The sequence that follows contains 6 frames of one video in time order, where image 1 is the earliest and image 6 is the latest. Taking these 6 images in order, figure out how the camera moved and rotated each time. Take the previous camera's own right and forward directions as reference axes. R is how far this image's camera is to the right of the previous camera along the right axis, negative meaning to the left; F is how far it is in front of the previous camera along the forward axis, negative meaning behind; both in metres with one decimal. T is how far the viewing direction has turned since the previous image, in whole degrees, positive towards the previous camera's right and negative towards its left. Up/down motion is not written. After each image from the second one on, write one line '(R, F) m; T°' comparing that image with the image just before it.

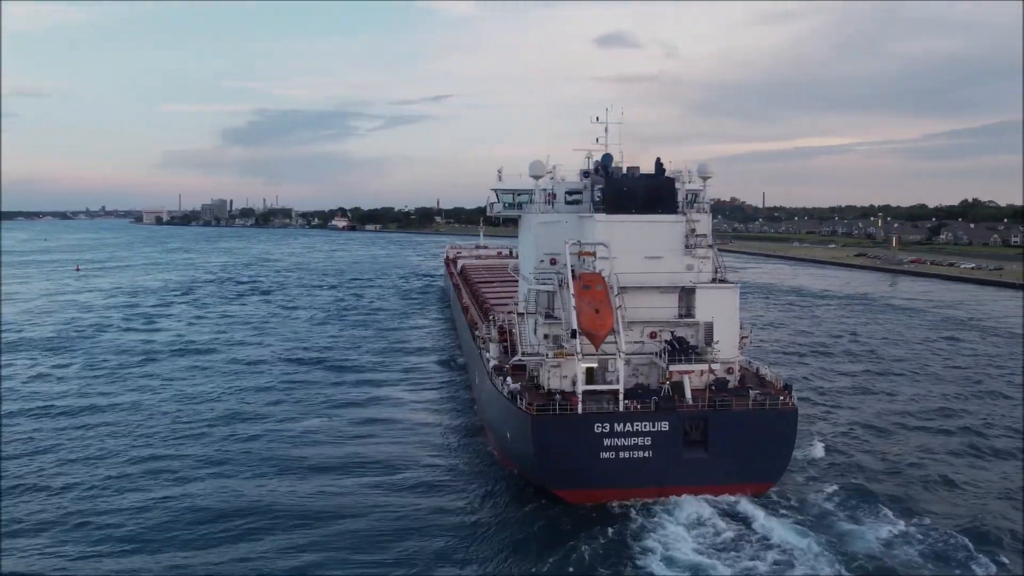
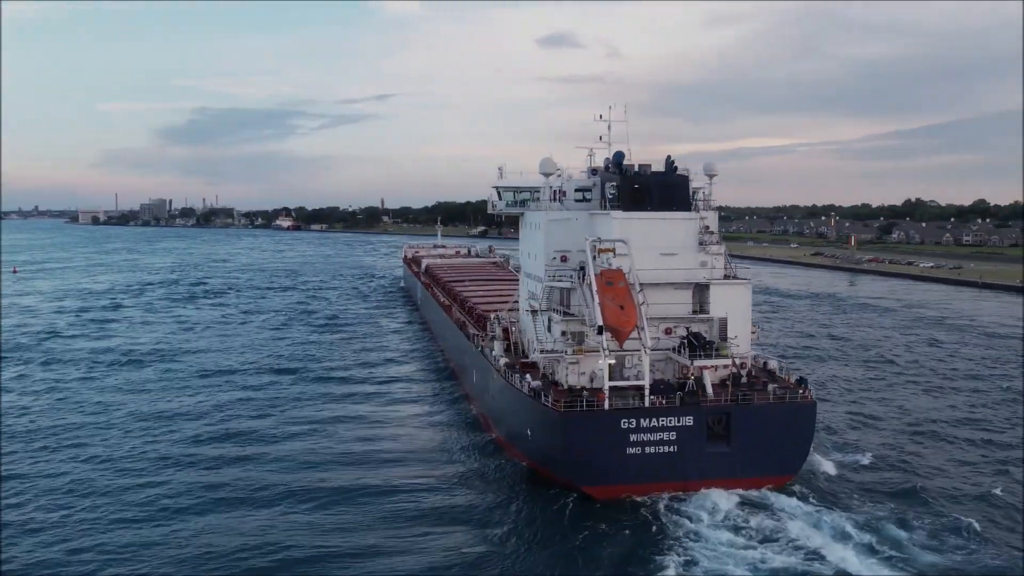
(-1.2, 0.0) m; +4°
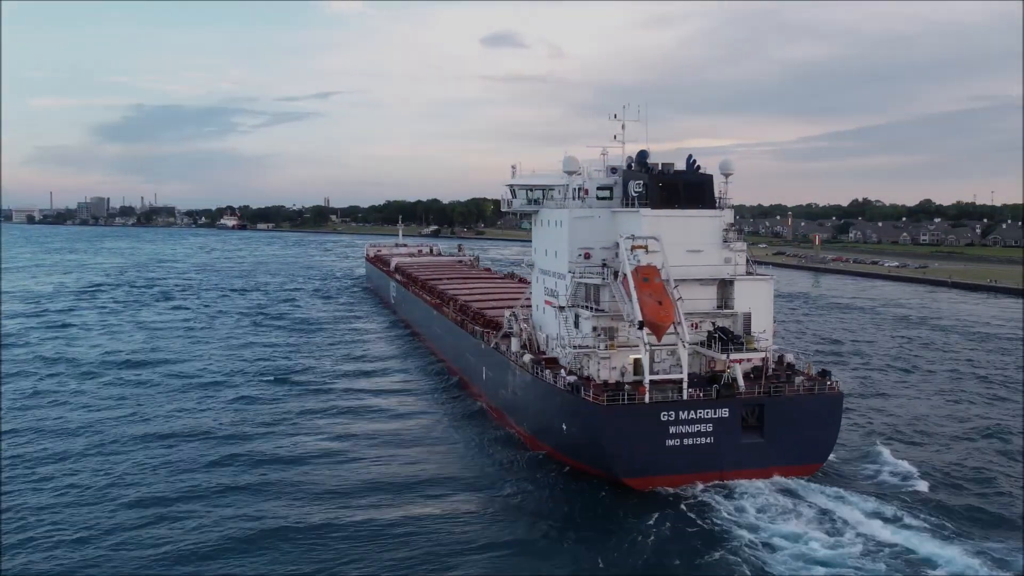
(-1.4, -0.1) m; +4°
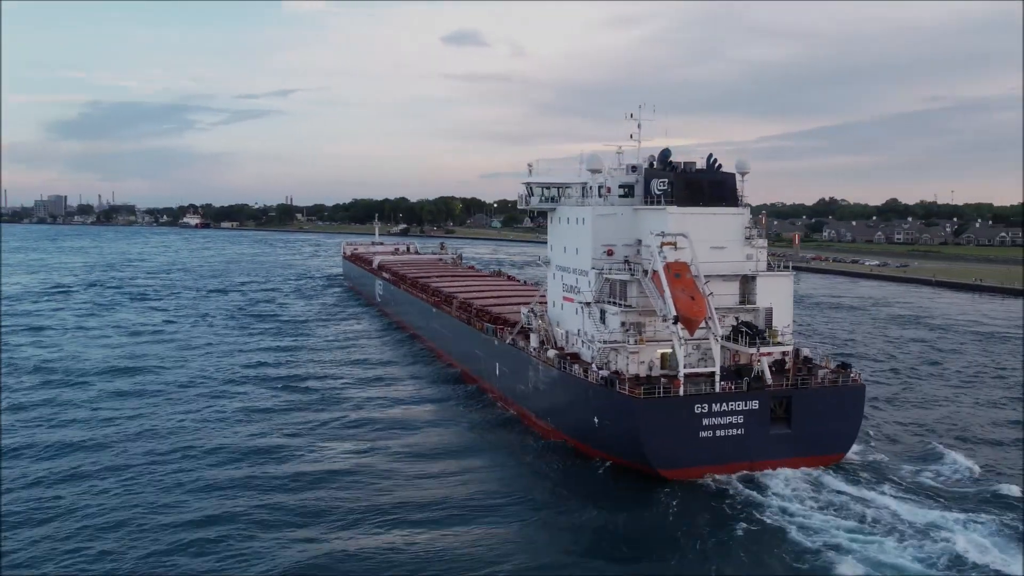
(-1.1, -0.2) m; +2°
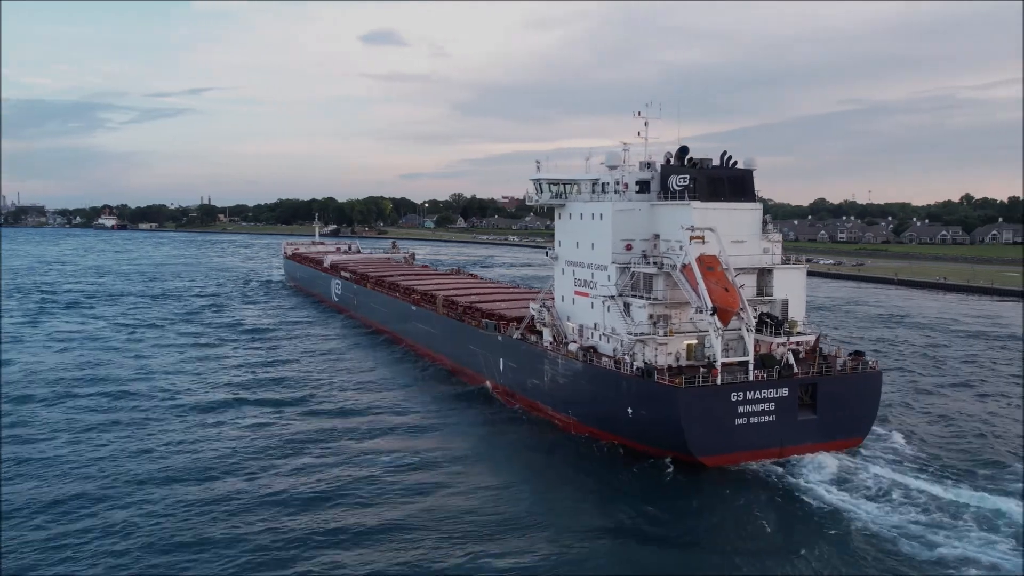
(-1.9, -0.1) m; +5°
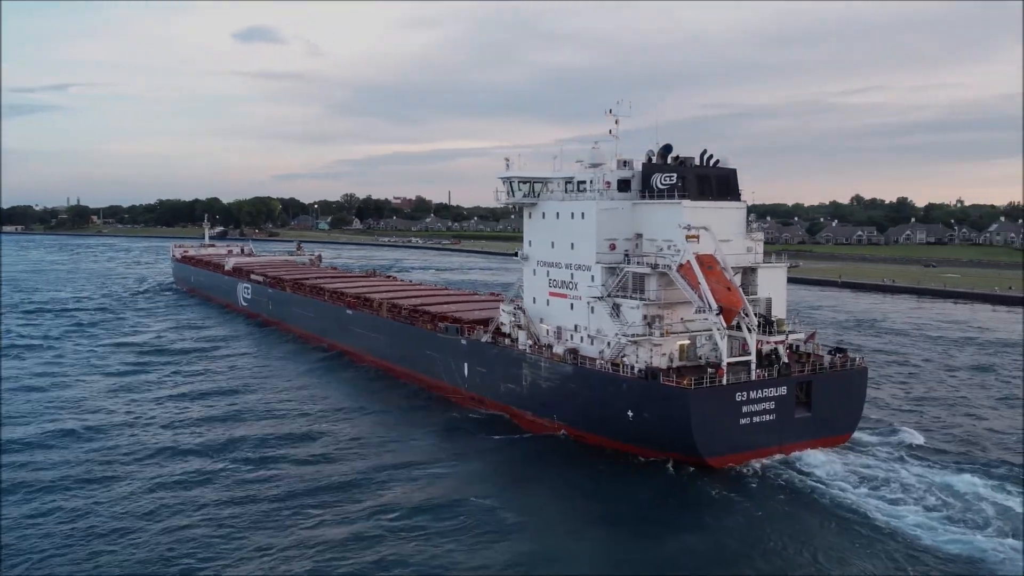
(-1.8, +0.7) m; +7°
